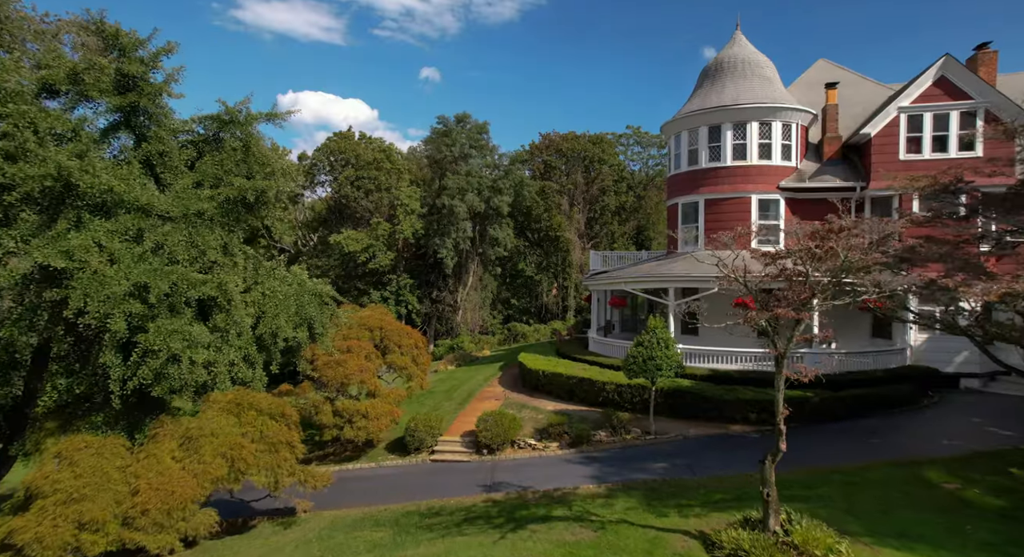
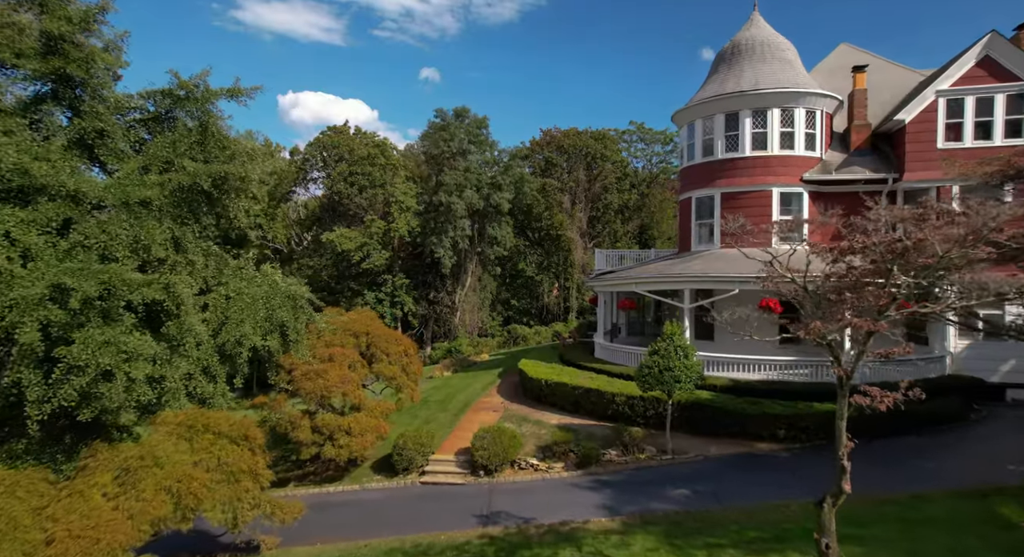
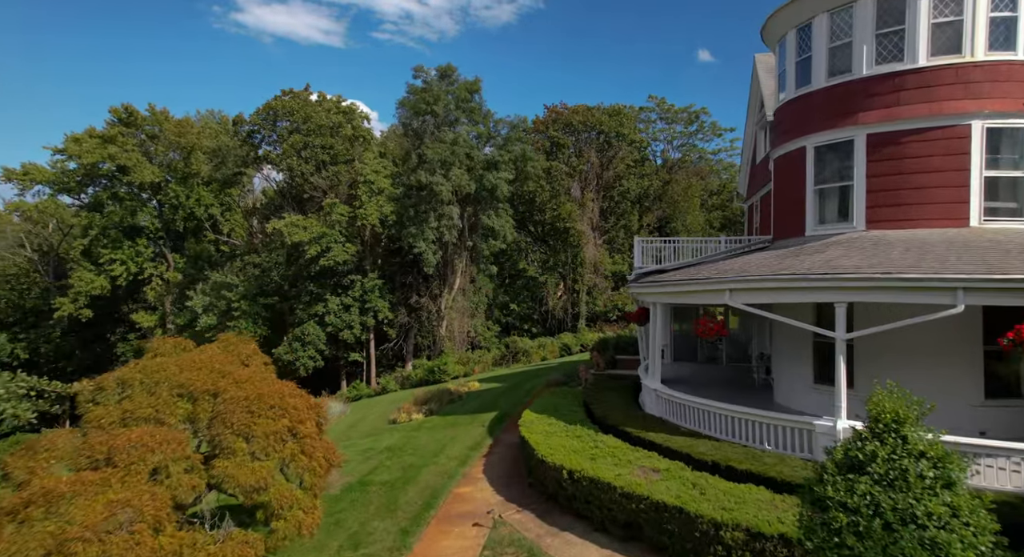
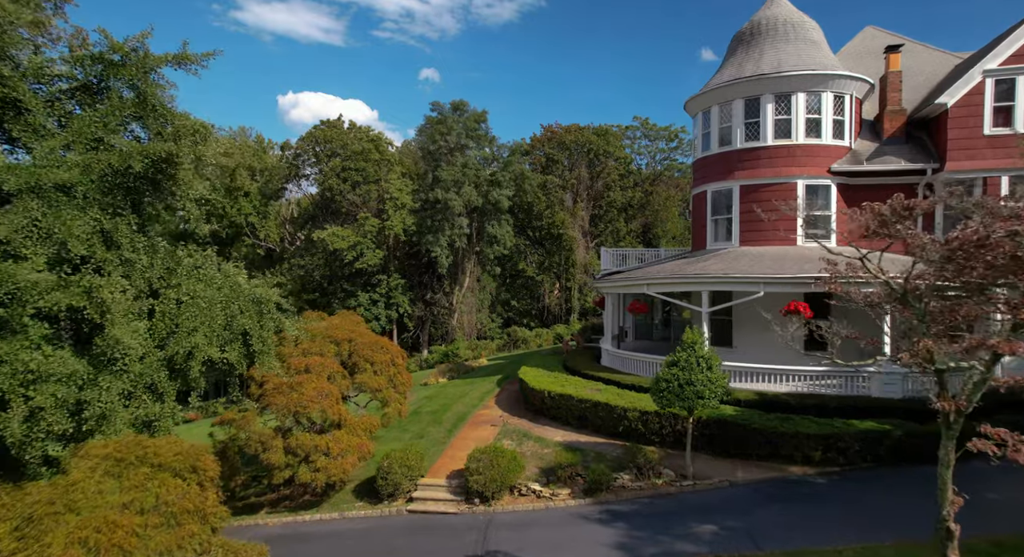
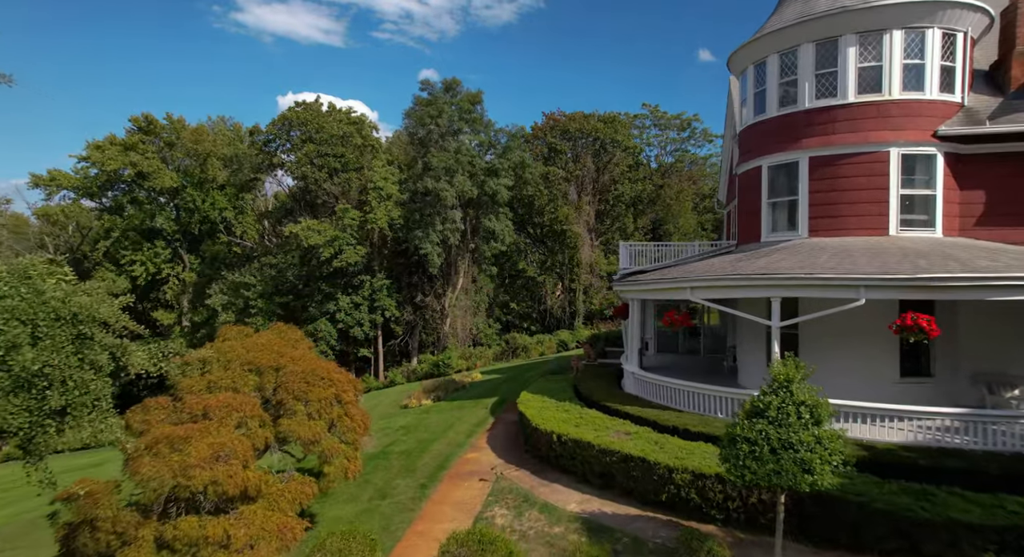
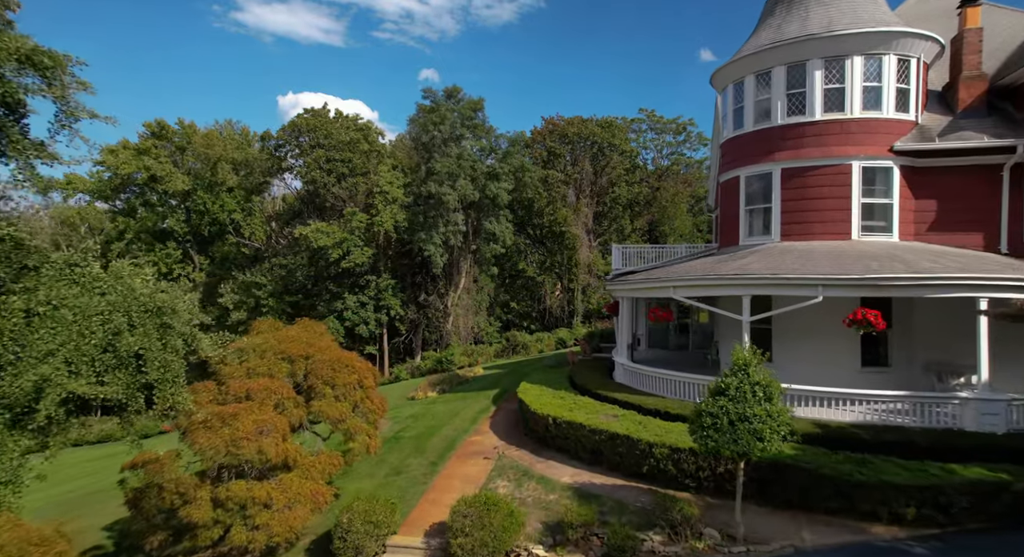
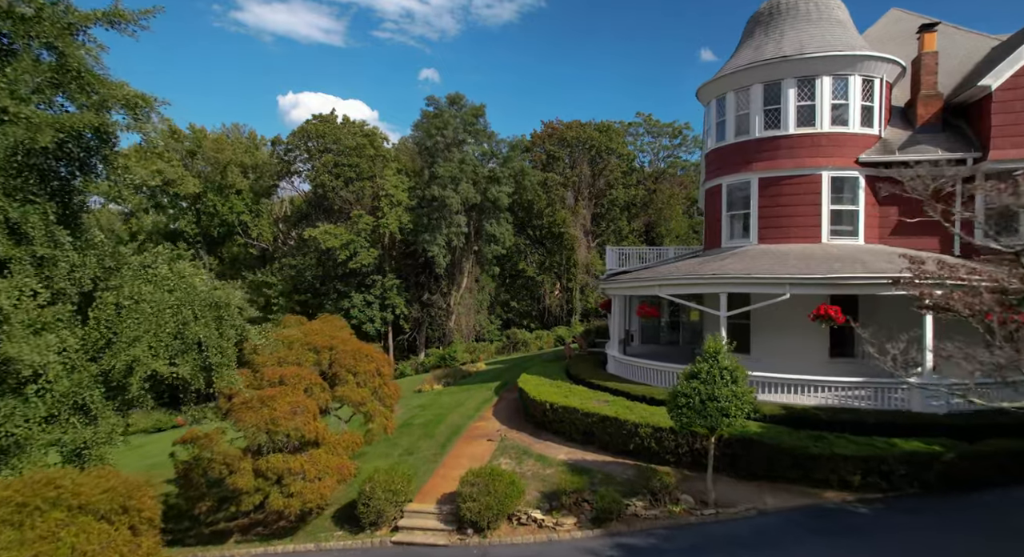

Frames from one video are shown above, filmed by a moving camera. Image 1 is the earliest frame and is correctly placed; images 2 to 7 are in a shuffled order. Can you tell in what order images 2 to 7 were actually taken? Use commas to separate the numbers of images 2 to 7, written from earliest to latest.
2, 4, 7, 6, 5, 3
